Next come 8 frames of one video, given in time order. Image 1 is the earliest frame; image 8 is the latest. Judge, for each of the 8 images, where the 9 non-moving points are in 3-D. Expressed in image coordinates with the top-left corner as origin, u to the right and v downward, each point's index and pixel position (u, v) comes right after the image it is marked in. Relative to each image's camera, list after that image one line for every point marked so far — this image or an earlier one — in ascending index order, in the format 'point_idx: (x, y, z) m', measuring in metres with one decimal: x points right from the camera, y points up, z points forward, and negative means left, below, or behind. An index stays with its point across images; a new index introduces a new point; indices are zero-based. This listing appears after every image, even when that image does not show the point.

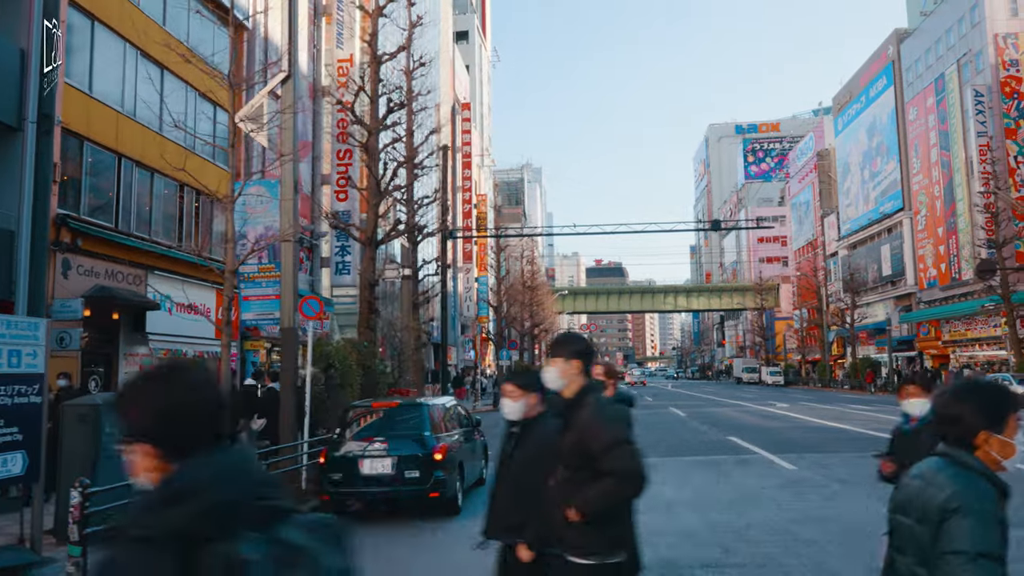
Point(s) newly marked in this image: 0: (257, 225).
0: (-4.3, +1.1, +13.0) m
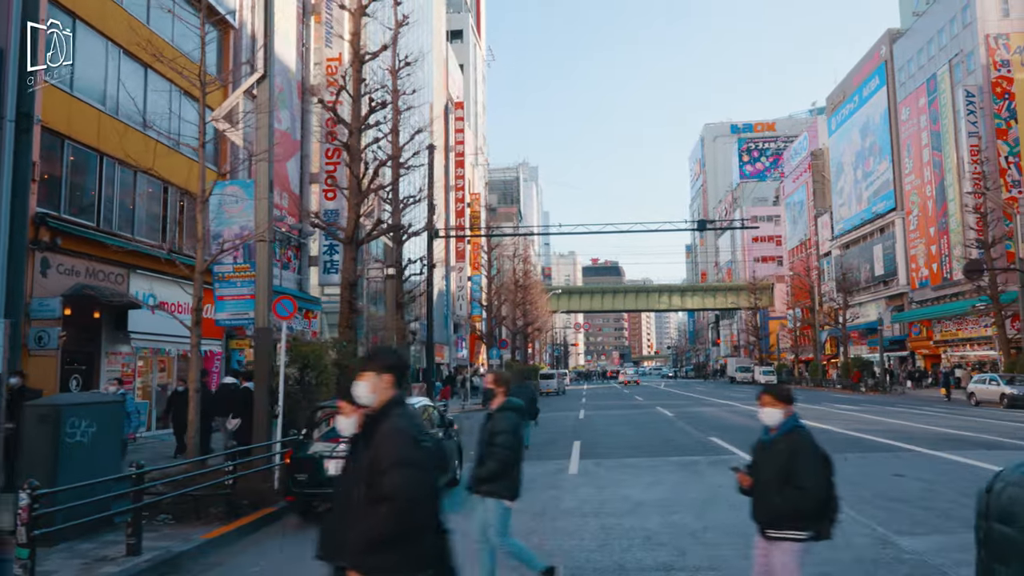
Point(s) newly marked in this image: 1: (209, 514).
0: (-4.7, +1.1, +13.0) m
1: (-3.7, -2.8, +9.4) m
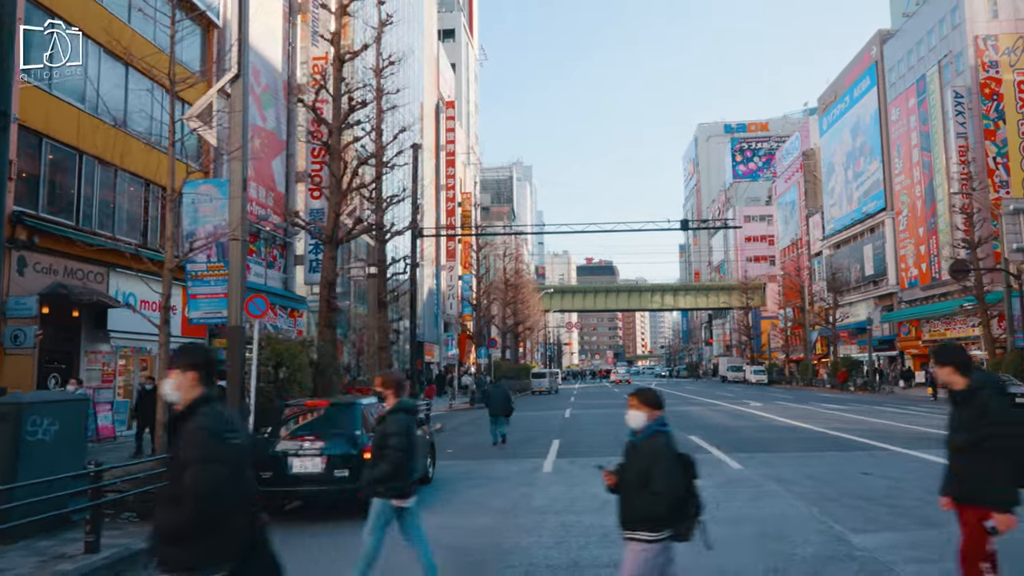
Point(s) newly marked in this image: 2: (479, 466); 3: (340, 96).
0: (-5.2, +1.1, +13.0) m
1: (-4.2, -2.8, +9.5) m
2: (-0.6, -3.3, +14.4) m
3: (-4.1, +4.5, +18.2) m
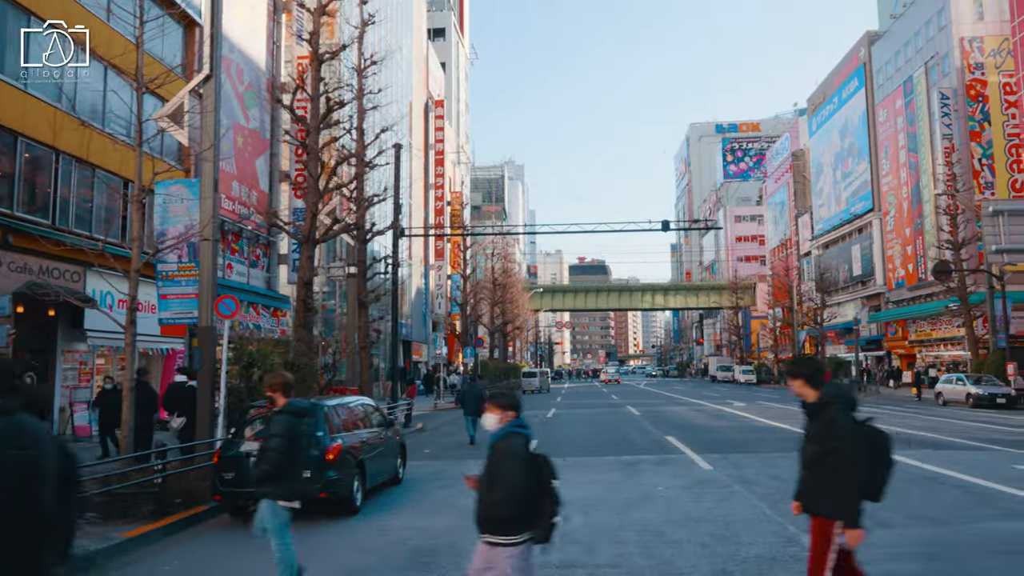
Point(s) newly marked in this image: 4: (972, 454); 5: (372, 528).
0: (-5.6, +1.1, +13.0) m
1: (-4.6, -2.8, +9.5) m
2: (-1.1, -3.4, +14.5) m
3: (-4.6, +4.5, +18.2) m
4: (+8.4, -3.0, +13.9) m
5: (-1.7, -2.9, +9.3) m
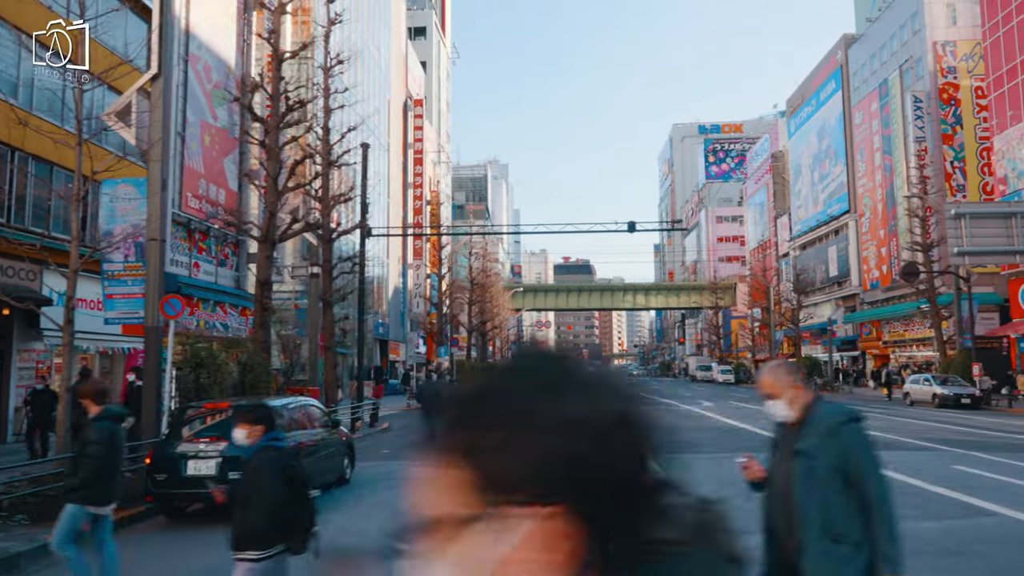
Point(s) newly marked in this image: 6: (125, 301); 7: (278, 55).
0: (-6.5, +1.1, +12.9) m
1: (-5.4, -2.8, +9.4) m
2: (-2.0, -3.4, +14.5) m
3: (-5.5, +4.5, +18.2) m
4: (+7.5, -3.1, +14.1) m
5: (-2.5, -2.9, +9.3) m
6: (-6.4, -0.2, +12.7) m
7: (-5.6, +5.5, +18.3) m
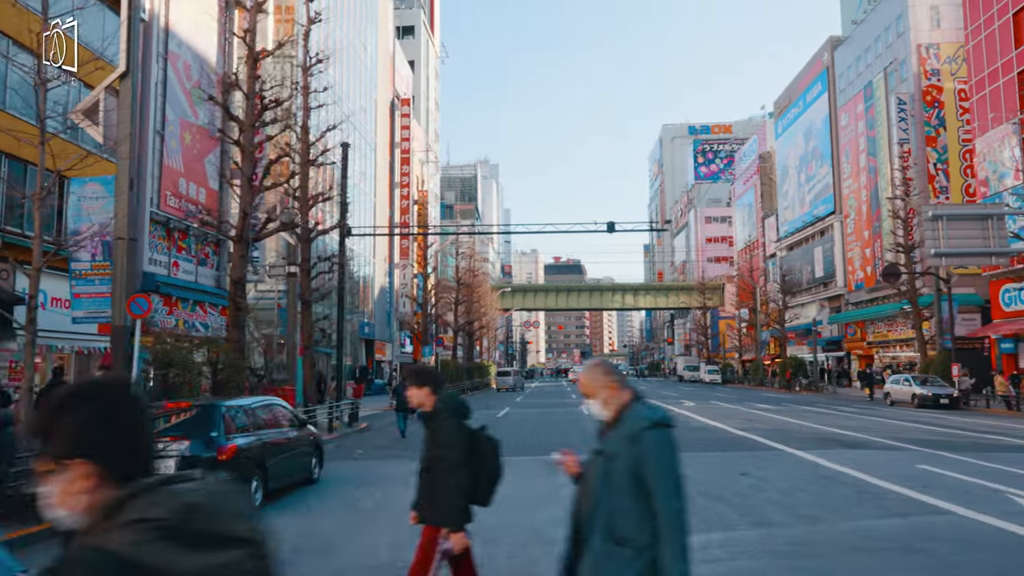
0: (-7.0, +1.1, +12.8) m
1: (-5.9, -2.7, +9.4) m
2: (-2.6, -3.4, +14.5) m
3: (-6.1, +4.6, +18.2) m
4: (+6.9, -3.1, +14.2) m
5: (-3.0, -2.9, +9.3) m
6: (-6.9, -0.2, +12.7) m
7: (-6.1, +5.6, +18.3) m
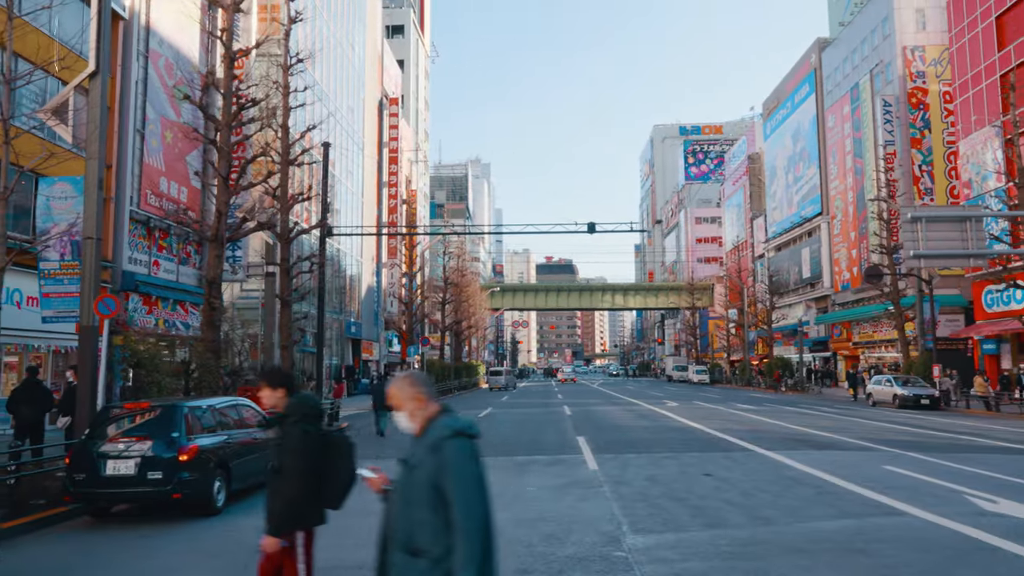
0: (-7.5, +1.1, +12.8) m
1: (-6.4, -2.8, +9.4) m
2: (-3.1, -3.4, +14.5) m
3: (-6.7, +4.6, +18.1) m
4: (+6.4, -3.1, +14.4) m
5: (-3.5, -2.9, +9.3) m
6: (-7.4, -0.2, +12.6) m
7: (-6.7, +5.6, +18.2) m
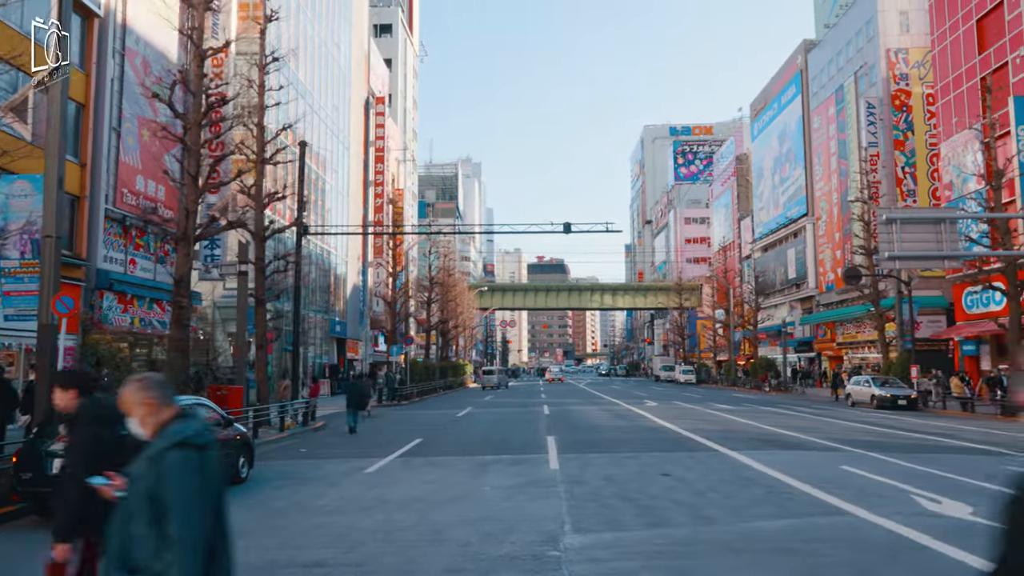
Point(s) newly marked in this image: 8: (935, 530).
0: (-8.2, +1.1, +12.8) m
1: (-7.0, -2.7, +9.3) m
2: (-3.8, -3.4, +14.5) m
3: (-7.3, +4.6, +18.1) m
4: (+5.7, -3.1, +14.5) m
5: (-4.2, -2.9, +9.3) m
6: (-8.1, -0.2, +12.6) m
7: (-7.4, +5.6, +18.2) m
8: (+4.4, -2.5, +8.0) m
